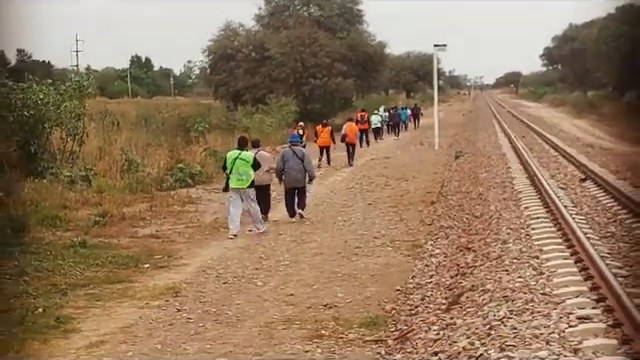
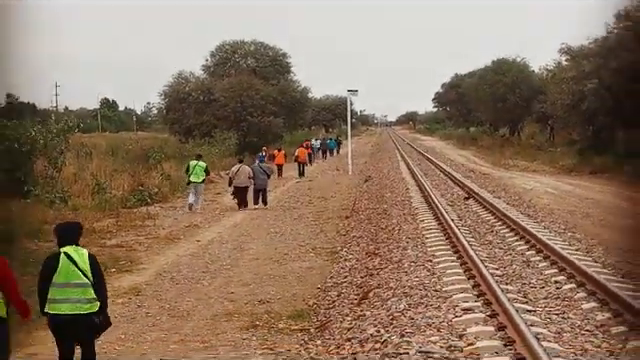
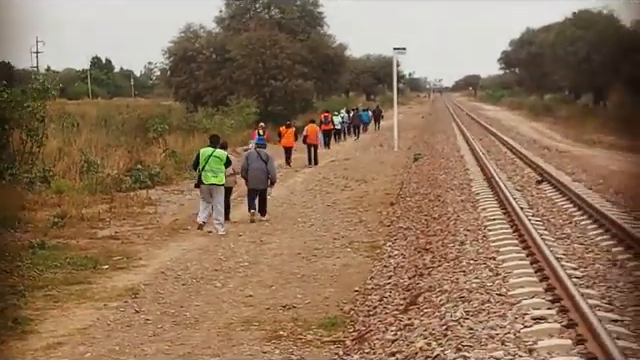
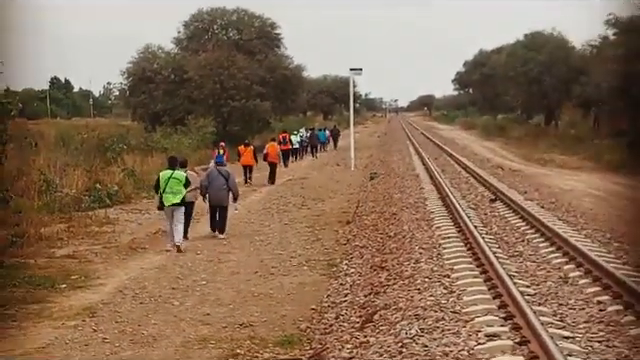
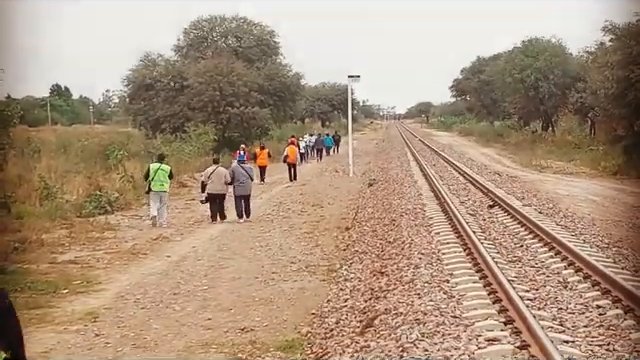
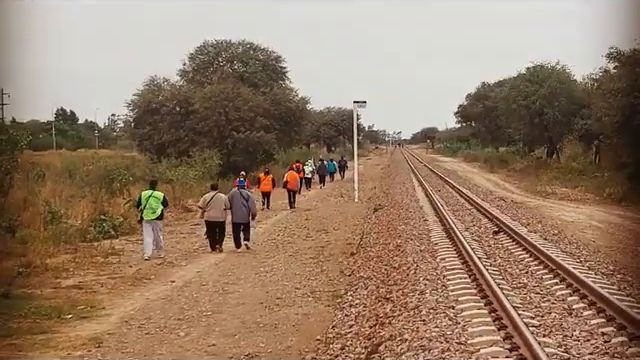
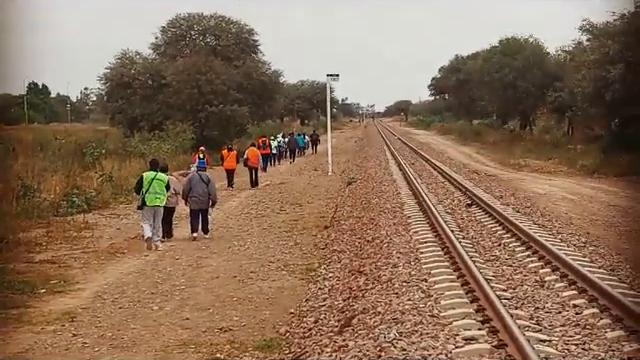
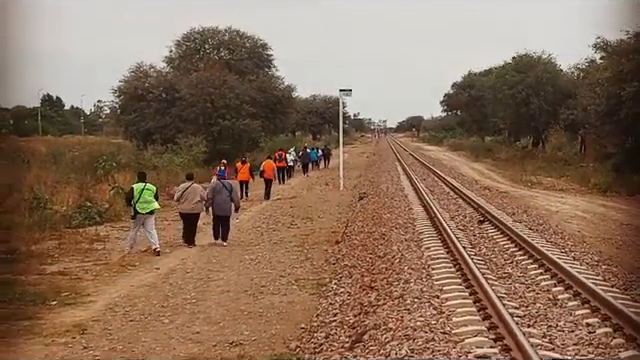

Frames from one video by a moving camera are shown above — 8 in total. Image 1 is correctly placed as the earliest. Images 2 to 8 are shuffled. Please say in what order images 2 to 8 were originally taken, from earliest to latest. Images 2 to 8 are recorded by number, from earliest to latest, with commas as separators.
3, 4, 7, 8, 6, 5, 2
